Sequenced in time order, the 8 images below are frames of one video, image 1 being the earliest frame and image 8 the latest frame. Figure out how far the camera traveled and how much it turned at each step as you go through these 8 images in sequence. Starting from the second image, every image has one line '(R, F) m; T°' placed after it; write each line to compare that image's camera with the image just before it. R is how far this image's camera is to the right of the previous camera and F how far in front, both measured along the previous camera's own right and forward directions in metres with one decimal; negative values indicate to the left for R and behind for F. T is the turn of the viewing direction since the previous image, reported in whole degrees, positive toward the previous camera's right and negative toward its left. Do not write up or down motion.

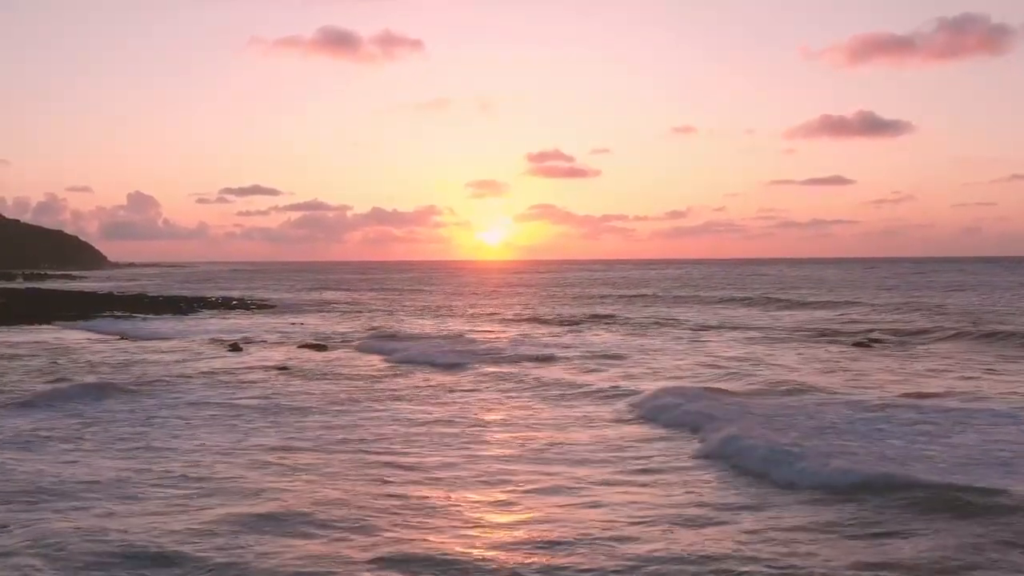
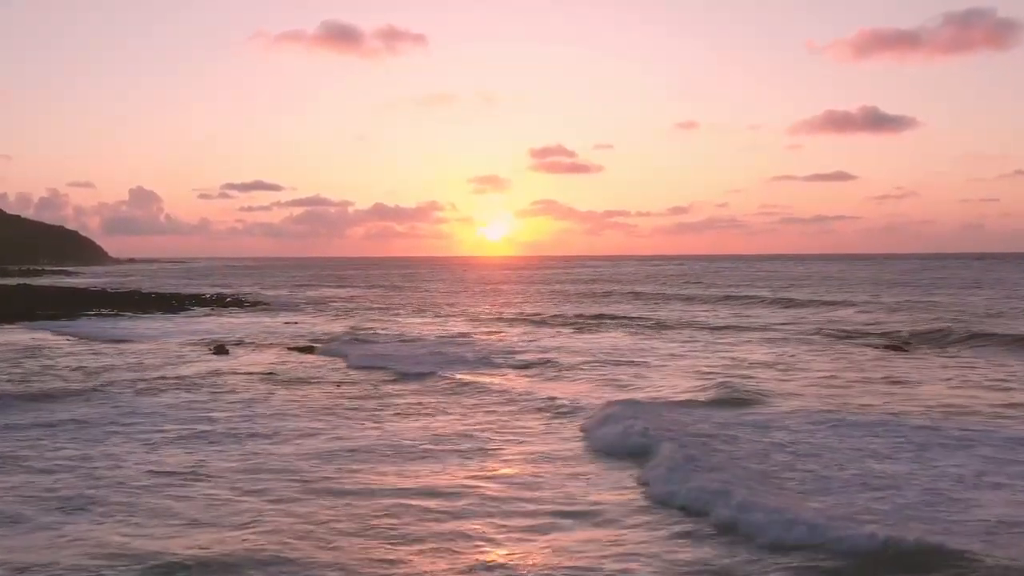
(-0.1, +2.0) m; 0°
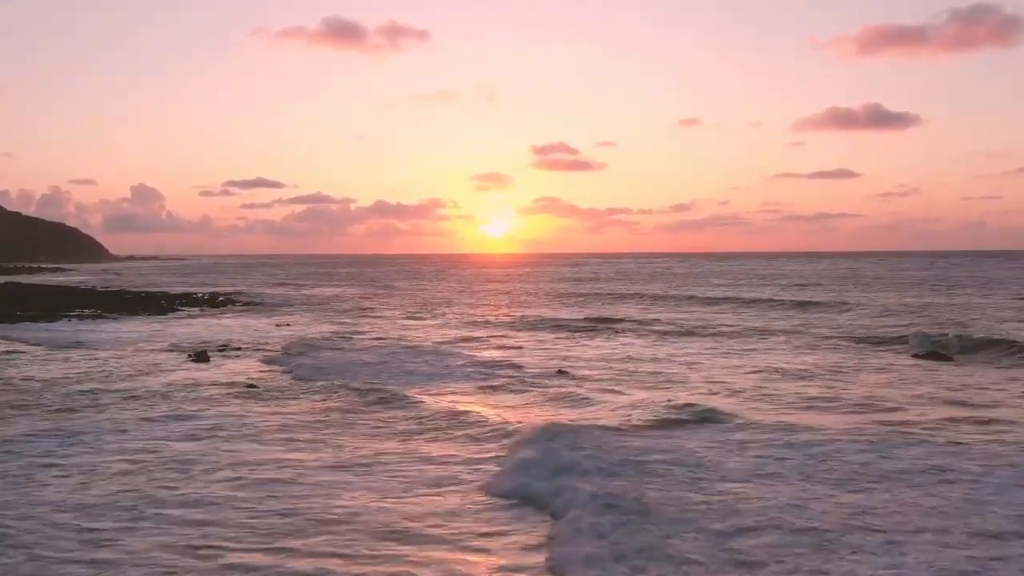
(-0.1, +2.2) m; 0°
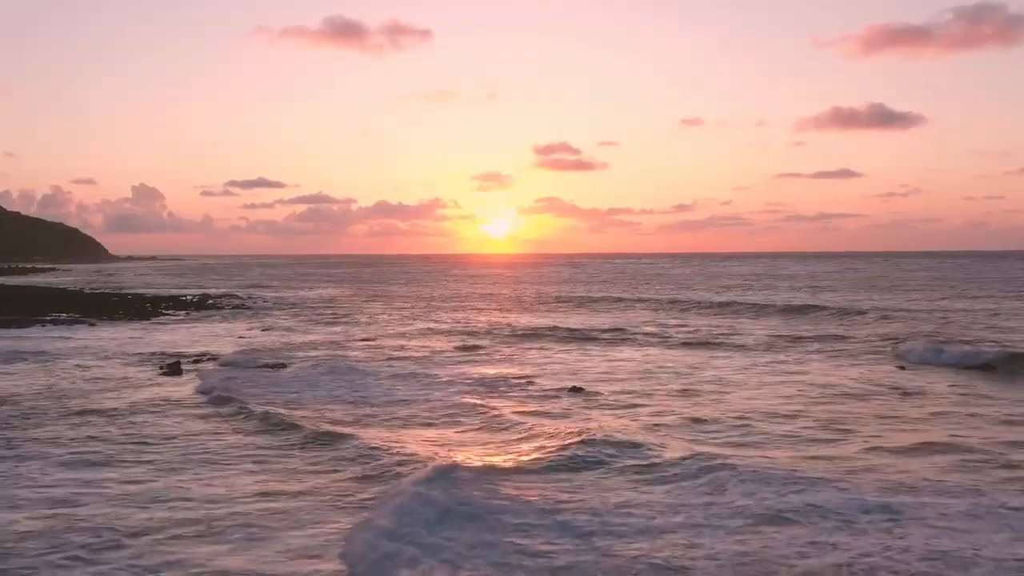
(-0.2, +2.7) m; 0°
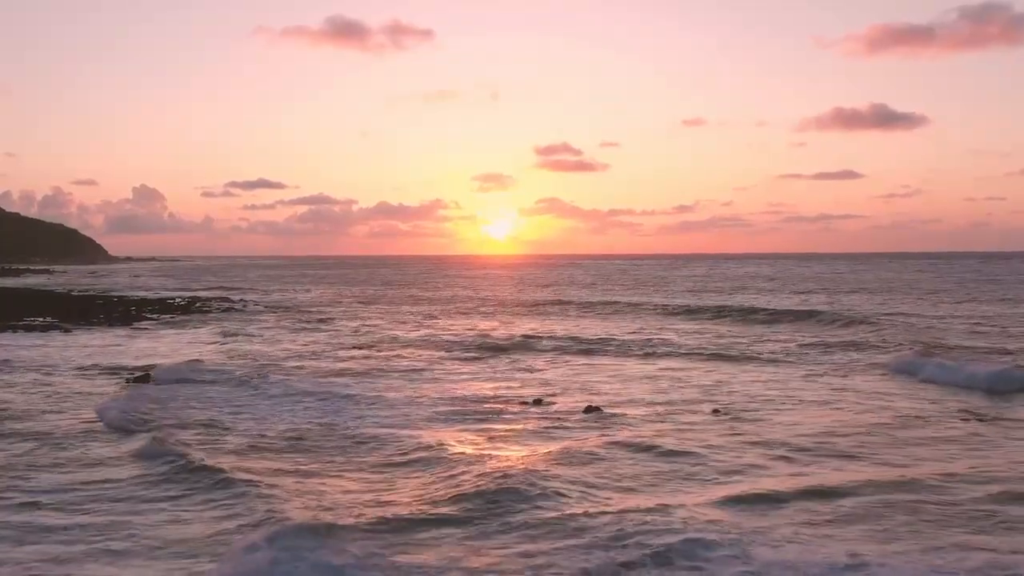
(-0.2, +2.5) m; 0°
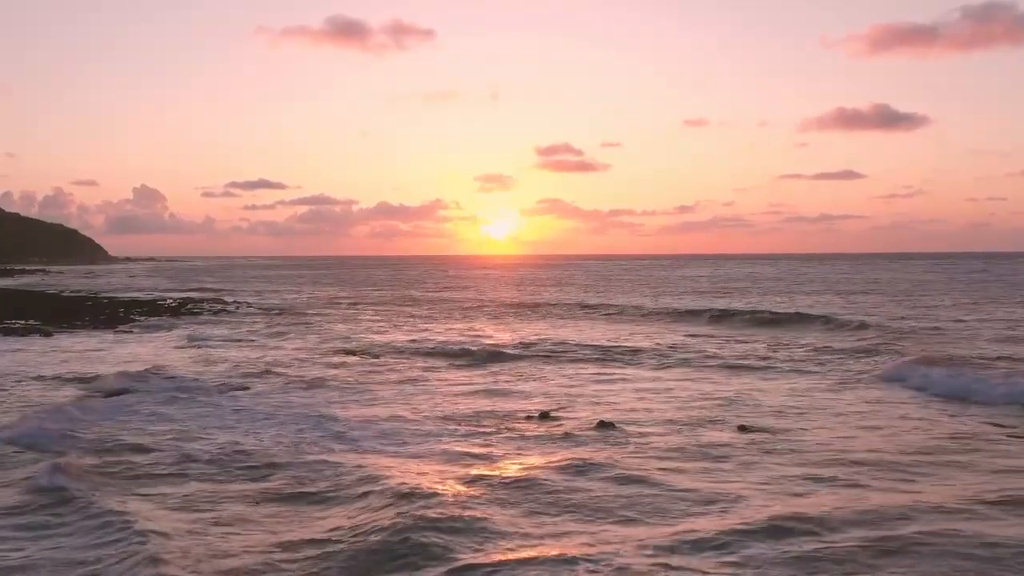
(-0.1, +1.7) m; 0°
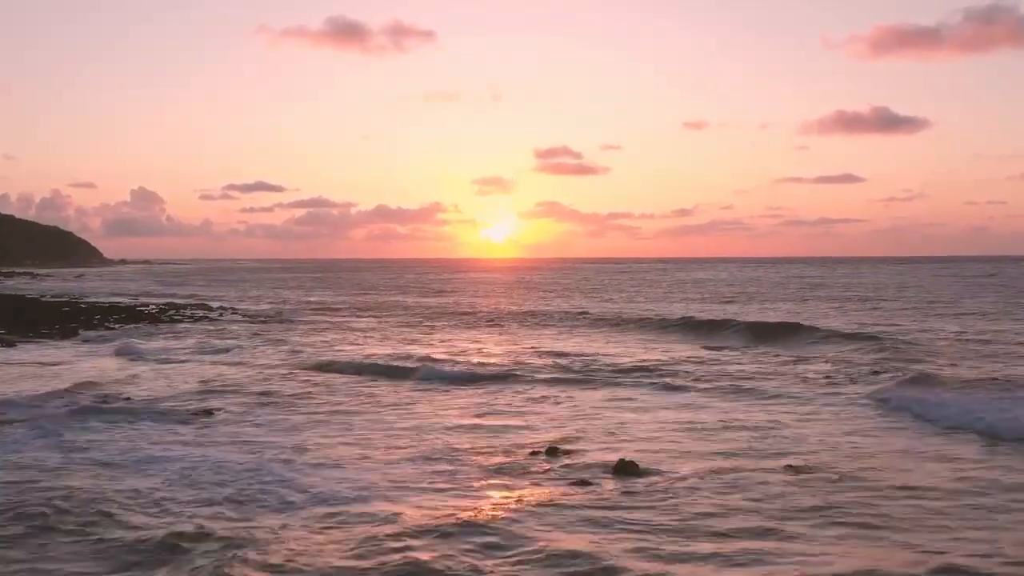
(-0.1, +2.8) m; 0°
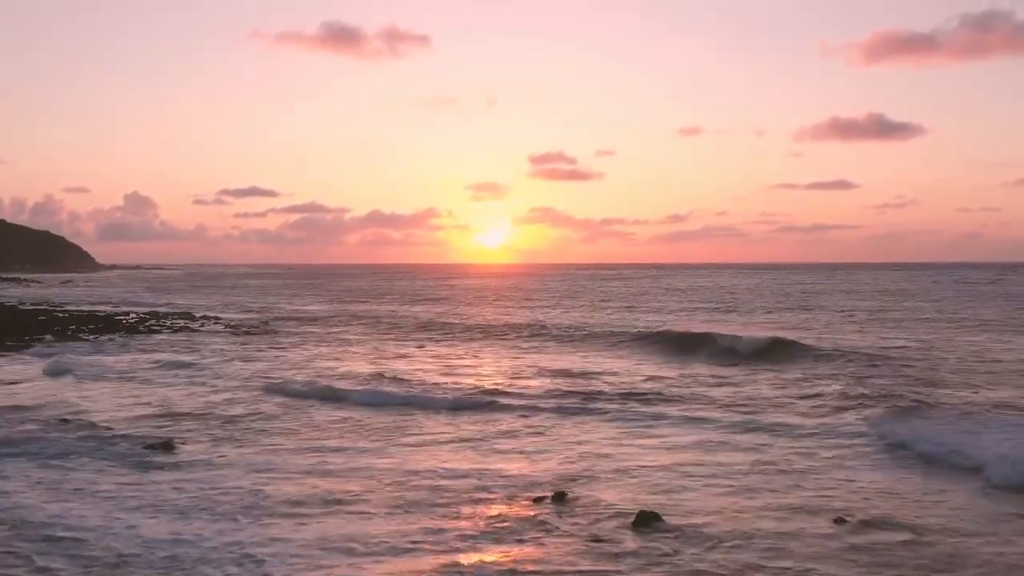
(-0.1, +2.2) m; 0°
